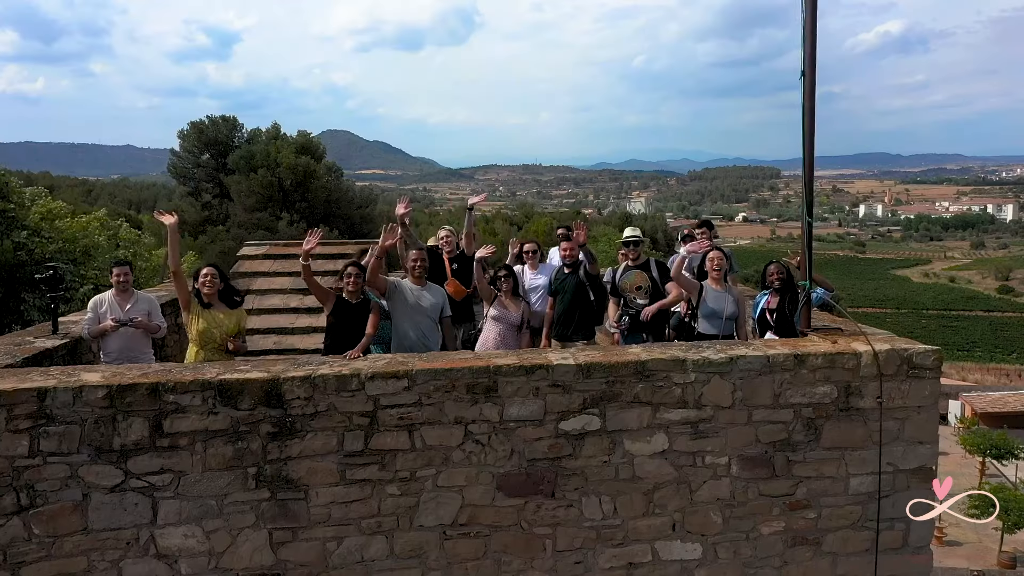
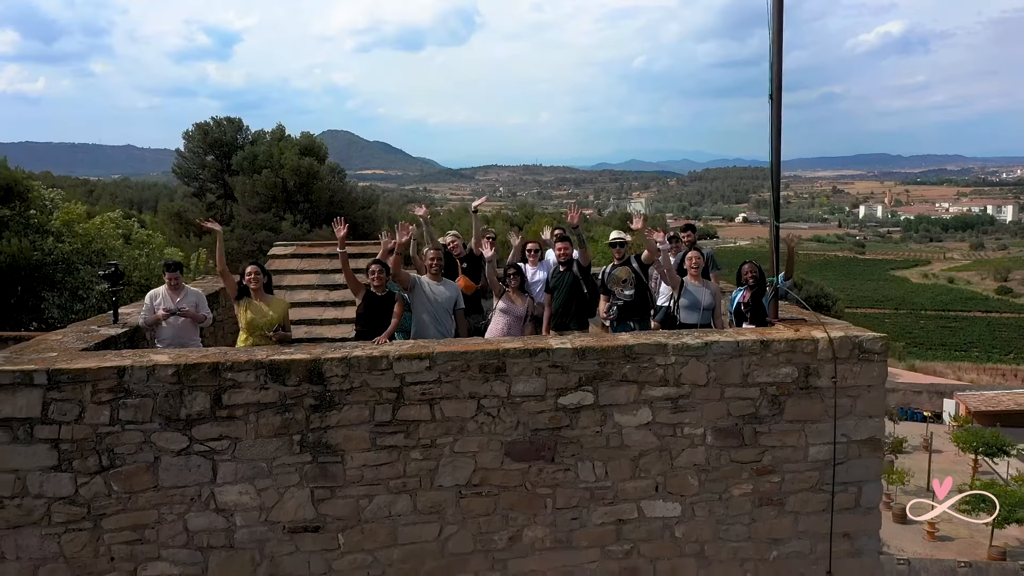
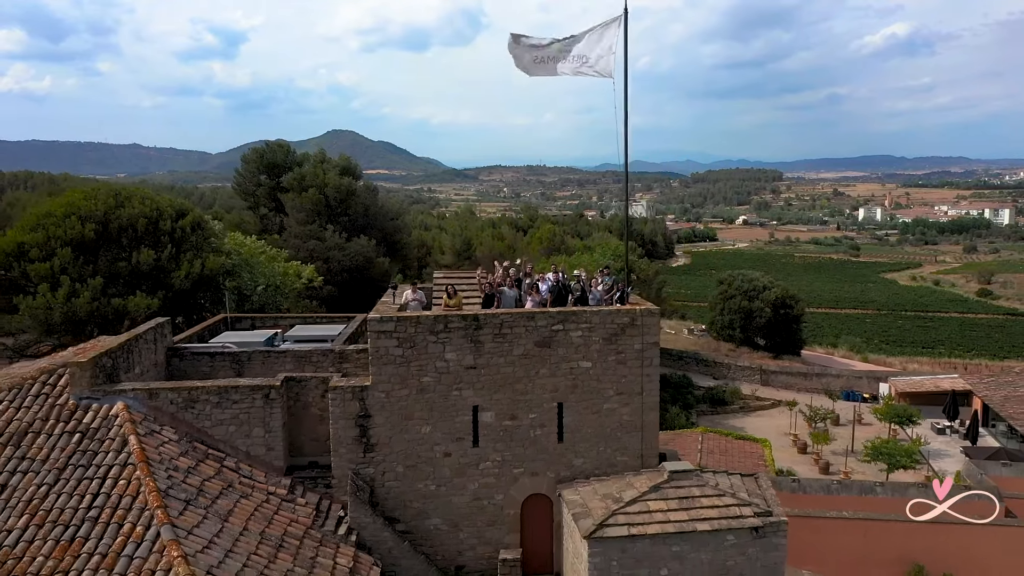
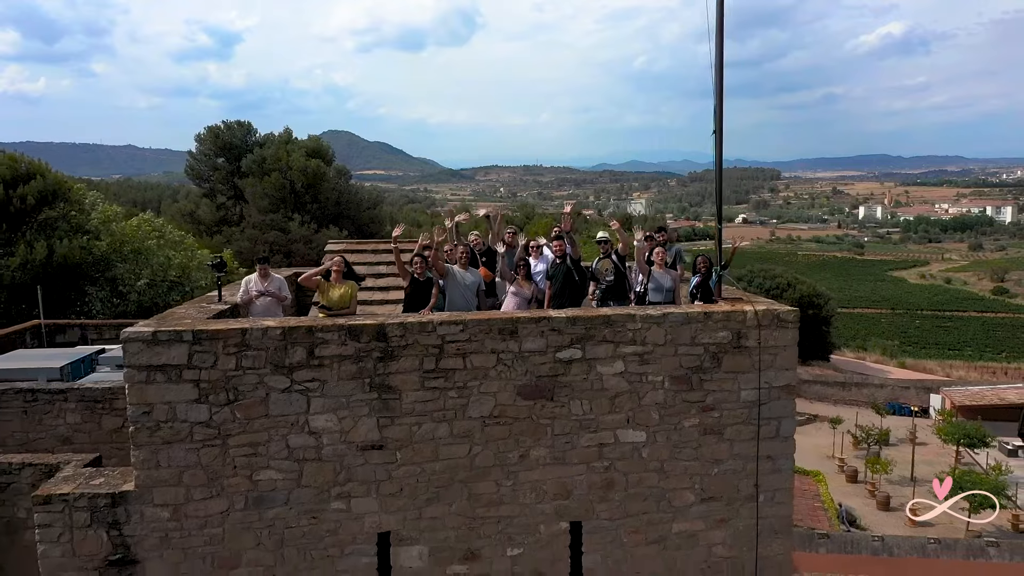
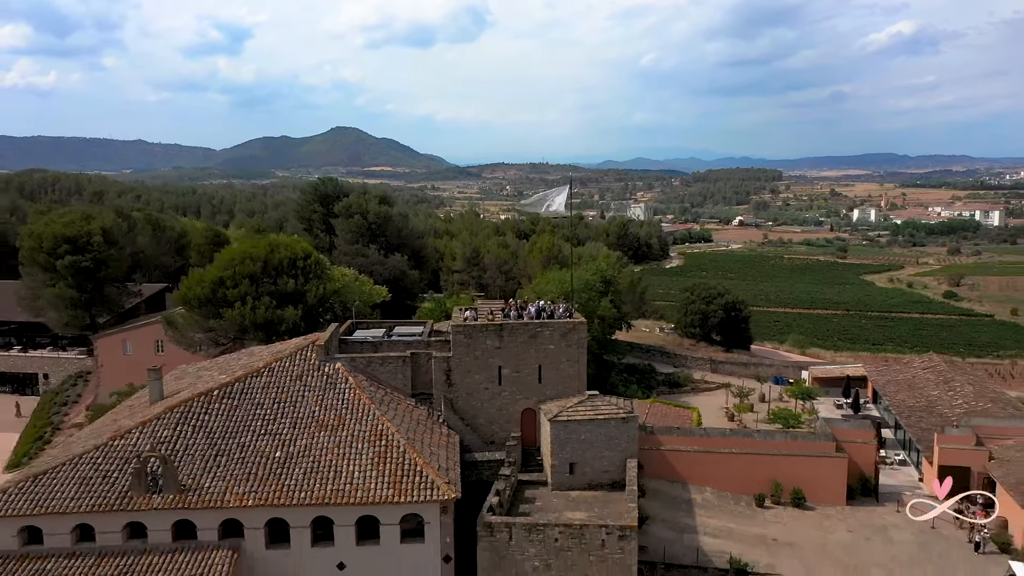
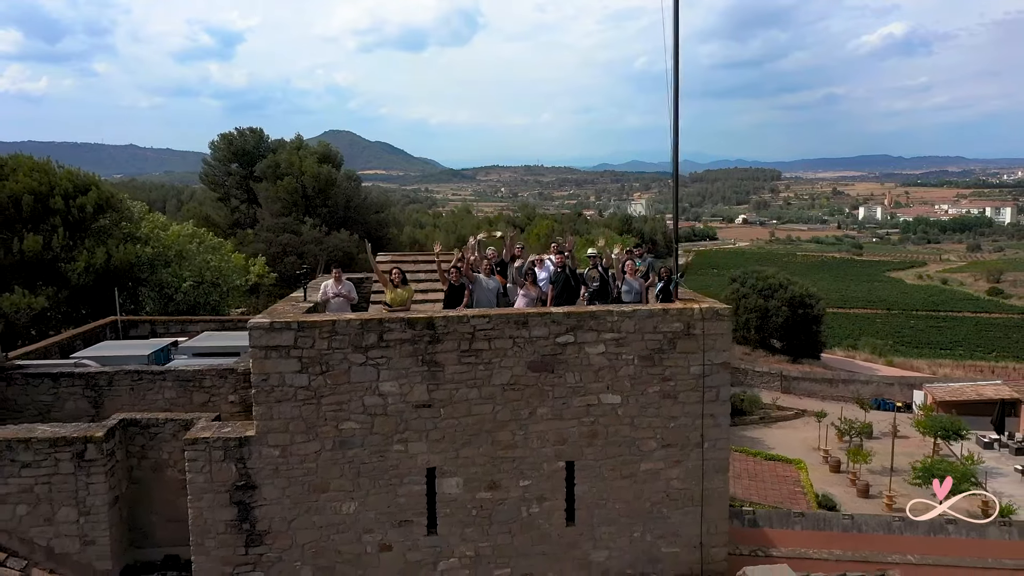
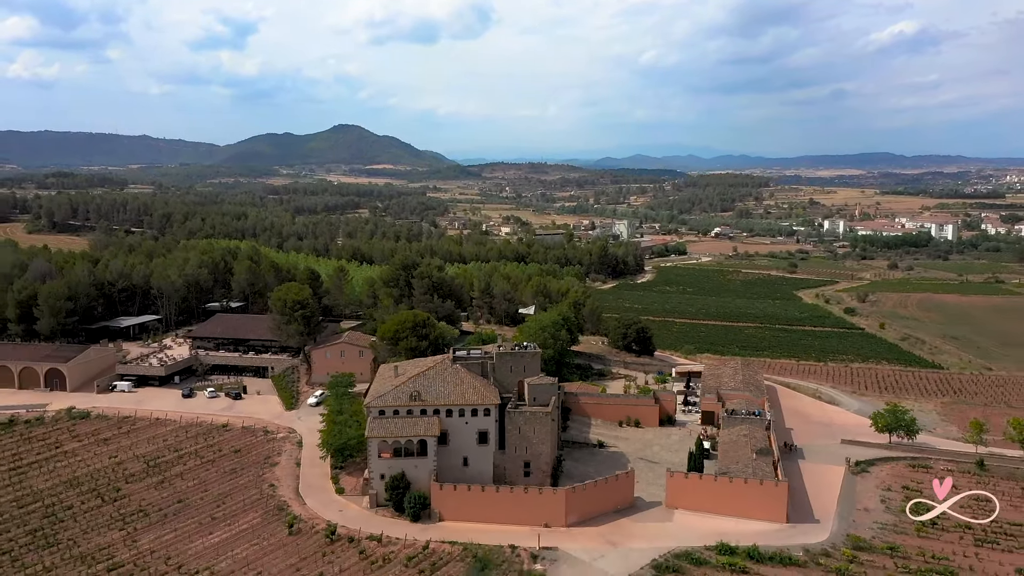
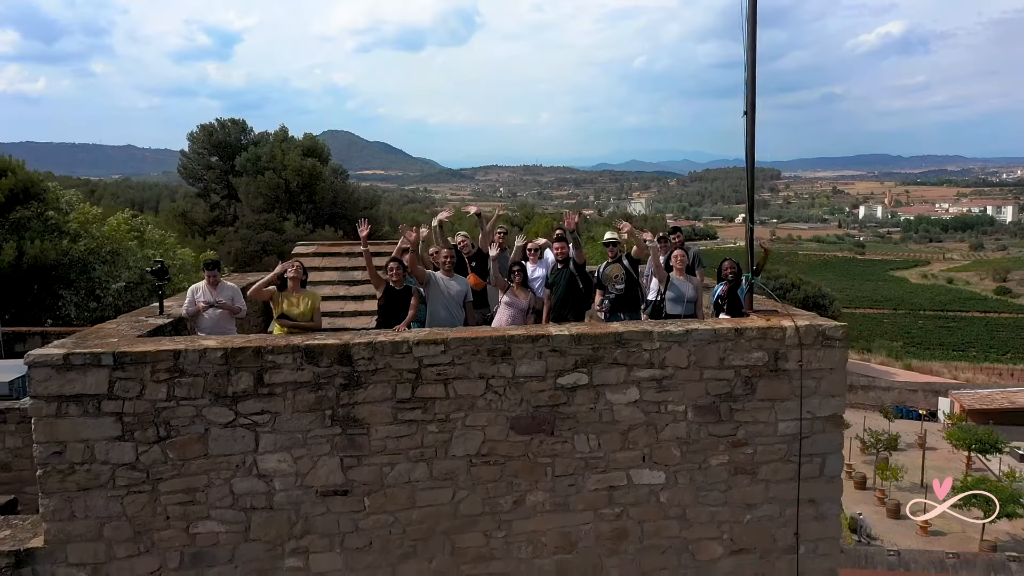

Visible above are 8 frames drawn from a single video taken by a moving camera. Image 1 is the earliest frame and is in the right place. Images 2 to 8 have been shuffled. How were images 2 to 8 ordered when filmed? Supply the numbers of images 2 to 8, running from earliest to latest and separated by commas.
2, 8, 4, 6, 3, 5, 7
